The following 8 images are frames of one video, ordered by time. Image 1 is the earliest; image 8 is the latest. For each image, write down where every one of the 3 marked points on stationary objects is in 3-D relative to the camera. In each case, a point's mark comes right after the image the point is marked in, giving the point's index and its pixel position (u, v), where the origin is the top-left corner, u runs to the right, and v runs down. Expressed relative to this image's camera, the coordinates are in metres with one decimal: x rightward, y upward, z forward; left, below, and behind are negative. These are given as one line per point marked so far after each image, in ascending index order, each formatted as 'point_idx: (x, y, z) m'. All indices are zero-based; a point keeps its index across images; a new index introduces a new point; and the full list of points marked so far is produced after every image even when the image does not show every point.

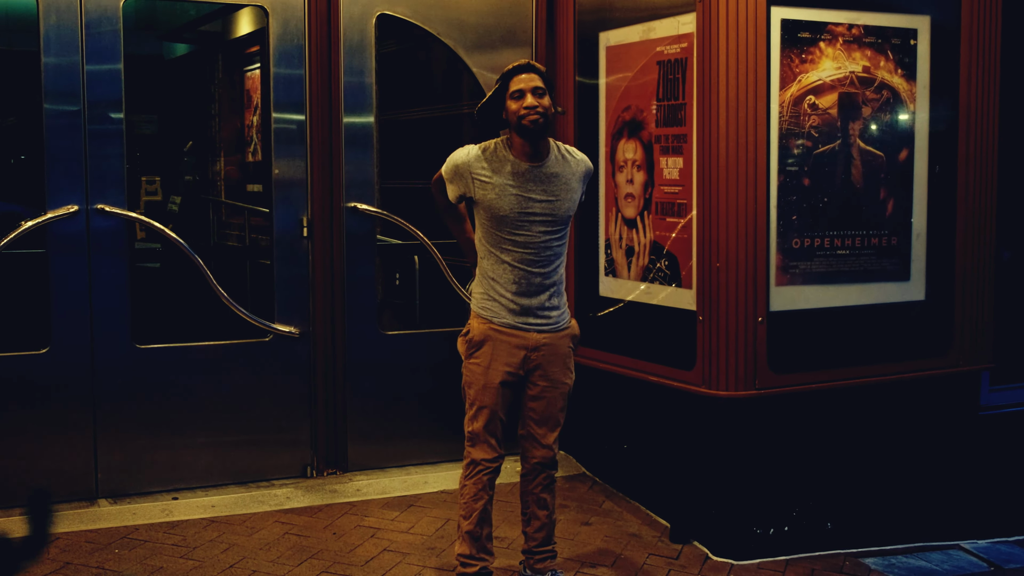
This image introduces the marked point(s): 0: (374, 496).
0: (-0.7, -1.0, +5.1) m
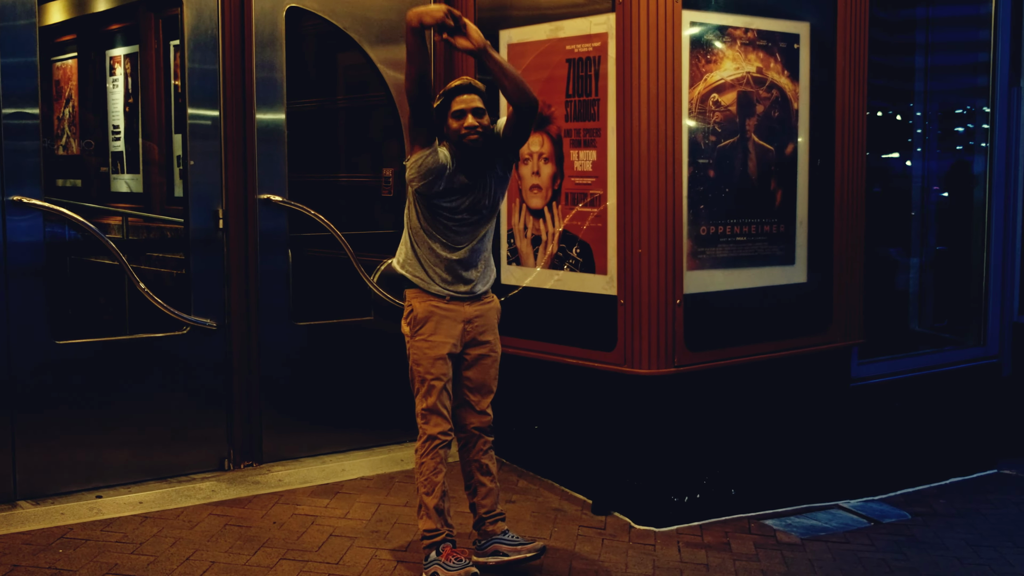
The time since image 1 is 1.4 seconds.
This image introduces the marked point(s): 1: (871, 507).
0: (-1.1, -1.0, +5.1) m
1: (+2.1, -1.3, +5.8) m
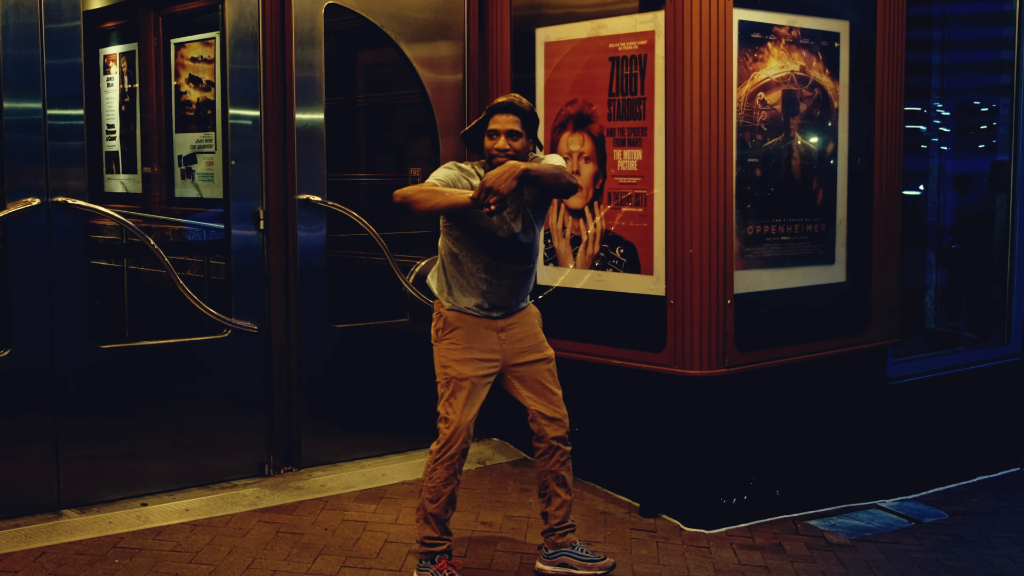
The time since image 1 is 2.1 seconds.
0: (-0.8, -1.0, +5.0) m
1: (+2.3, -1.2, +5.8) m
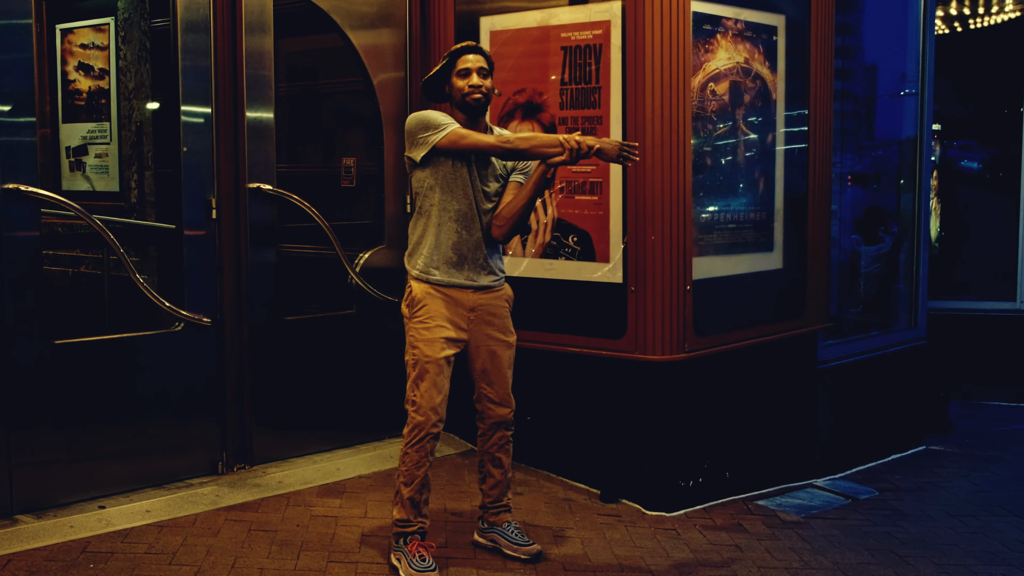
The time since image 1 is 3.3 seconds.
0: (-1.0, -0.9, +4.8) m
1: (+2.0, -1.2, +6.1) m
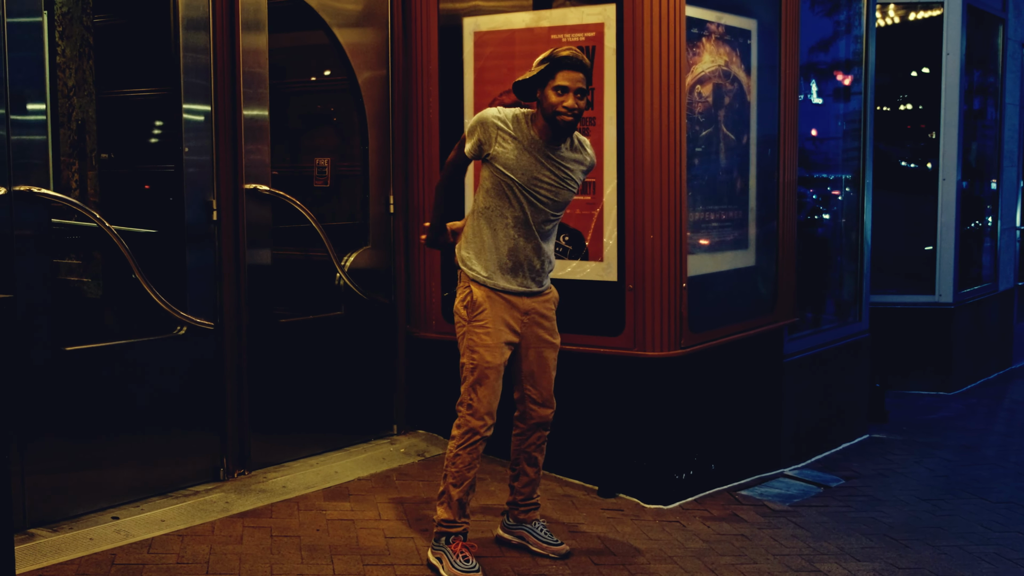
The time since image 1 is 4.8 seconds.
0: (-1.0, -0.9, +4.8) m
1: (+1.9, -1.1, +6.3) m
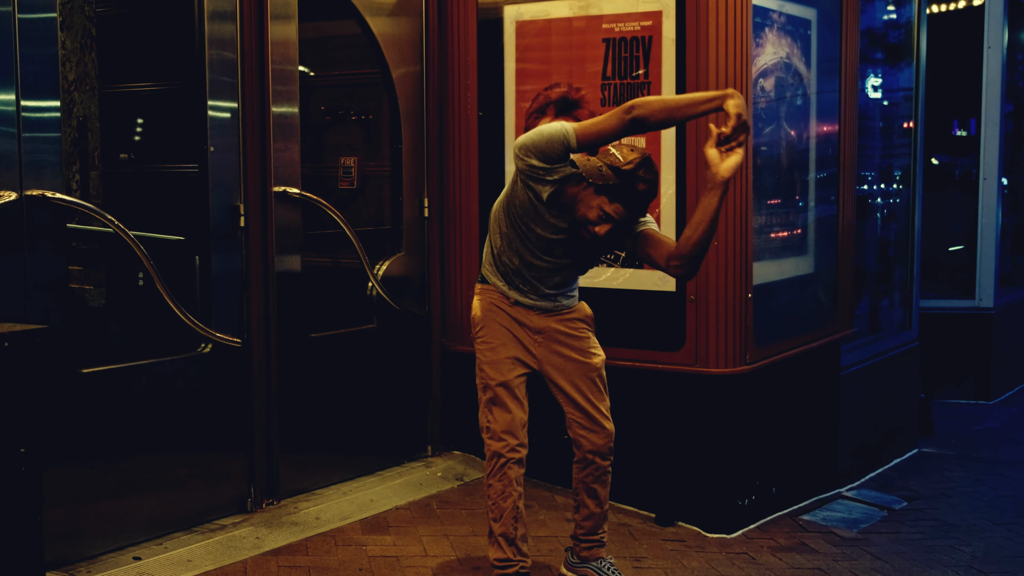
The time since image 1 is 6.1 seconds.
0: (-0.7, -1.0, +4.3) m
1: (+2.1, -1.2, +5.9) m
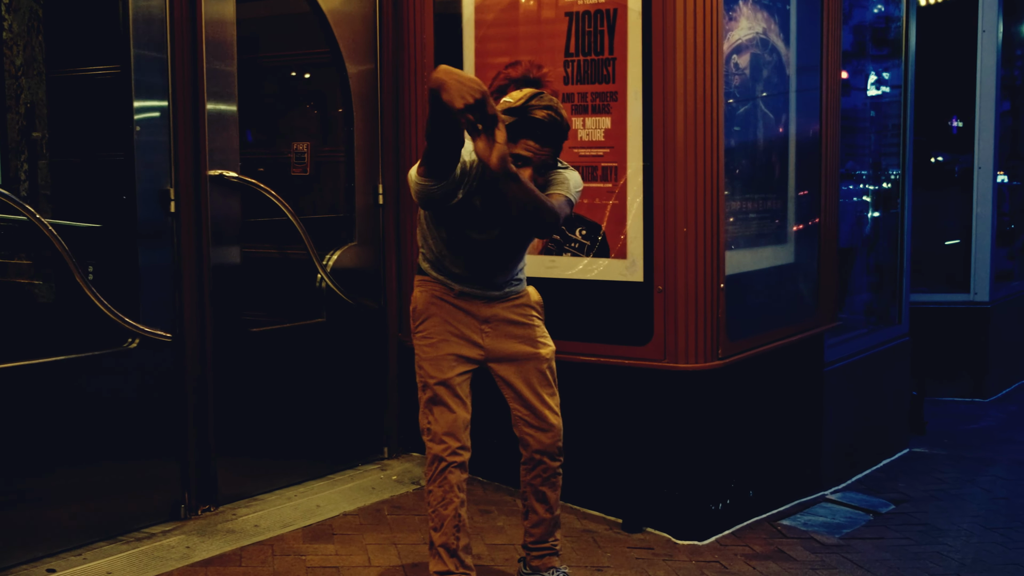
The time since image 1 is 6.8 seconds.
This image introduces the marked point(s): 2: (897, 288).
0: (-0.9, -1.0, +4.1) m
1: (+1.9, -1.1, +5.6) m
2: (+2.6, 0.0, +6.9) m
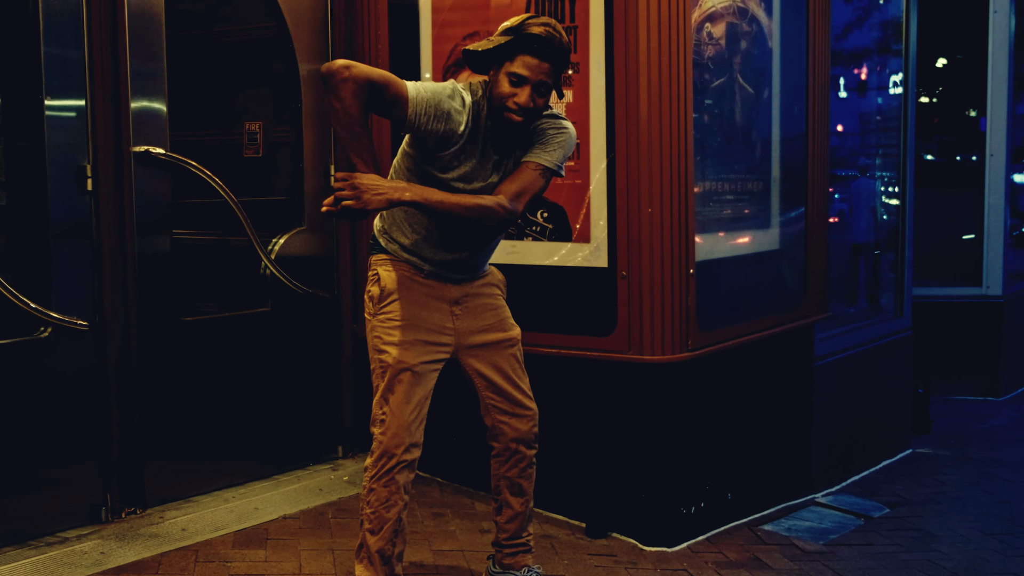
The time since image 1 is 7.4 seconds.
0: (-1.1, -0.9, +3.8) m
1: (+1.7, -1.1, +5.3) m
2: (+2.5, 0.0, +6.5) m
